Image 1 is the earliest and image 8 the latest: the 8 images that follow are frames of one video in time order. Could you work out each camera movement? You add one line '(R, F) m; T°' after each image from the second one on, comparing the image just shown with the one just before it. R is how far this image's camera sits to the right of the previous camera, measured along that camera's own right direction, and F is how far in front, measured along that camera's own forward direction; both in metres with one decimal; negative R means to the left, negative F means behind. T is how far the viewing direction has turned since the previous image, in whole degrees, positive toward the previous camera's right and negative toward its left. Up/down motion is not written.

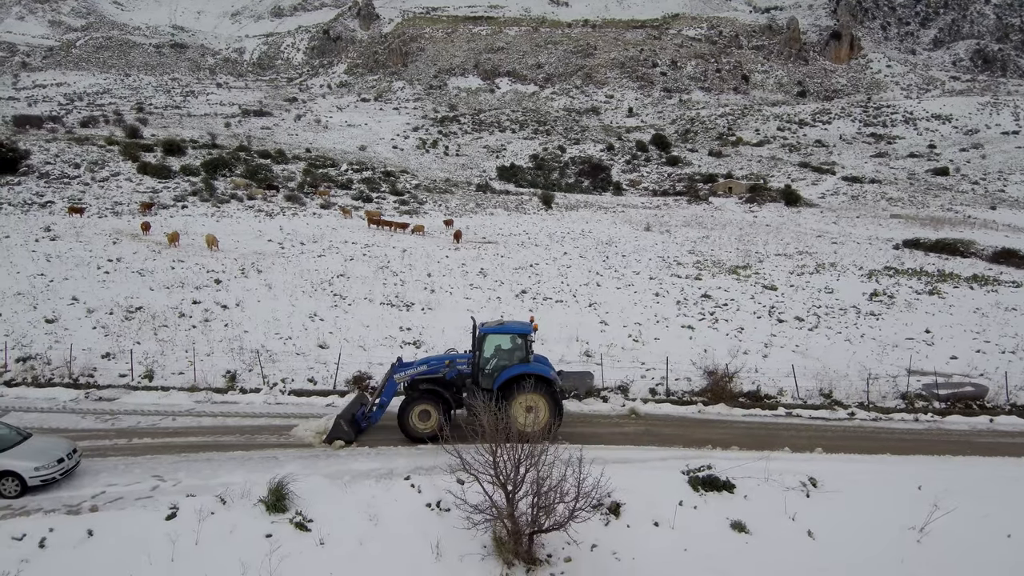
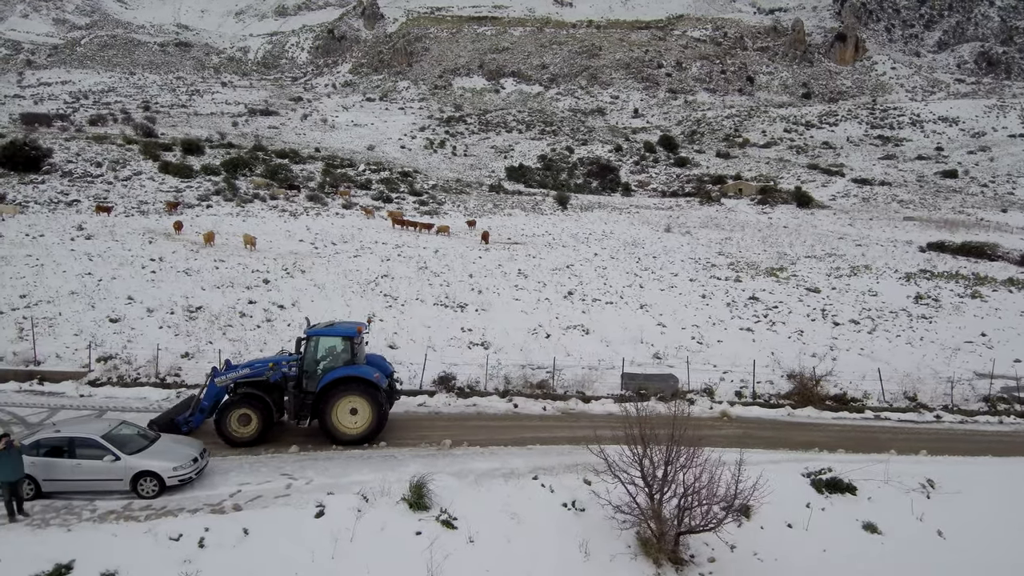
(-1.4, -0.1) m; 0°
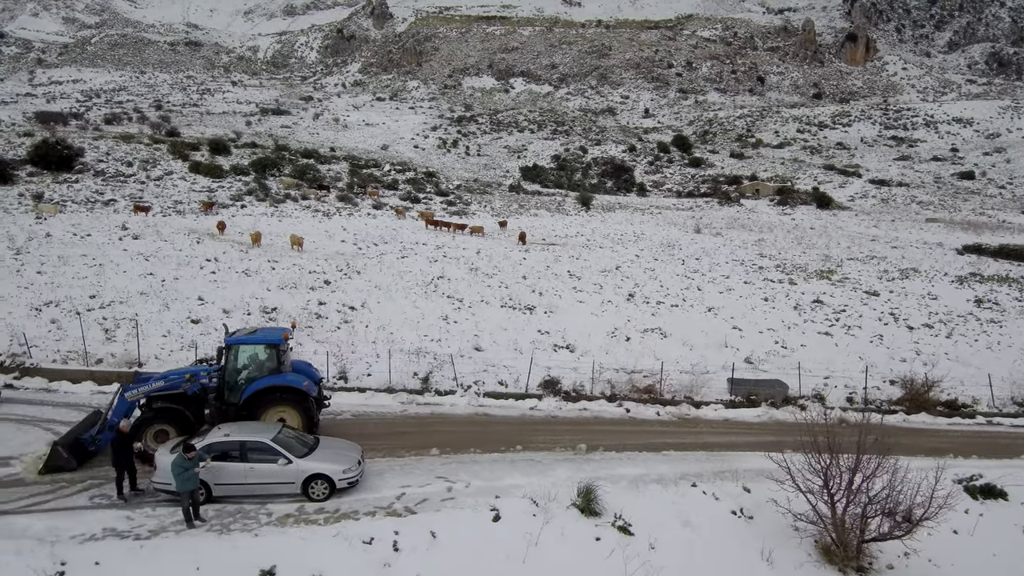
(-1.7, 0.0) m; 0°
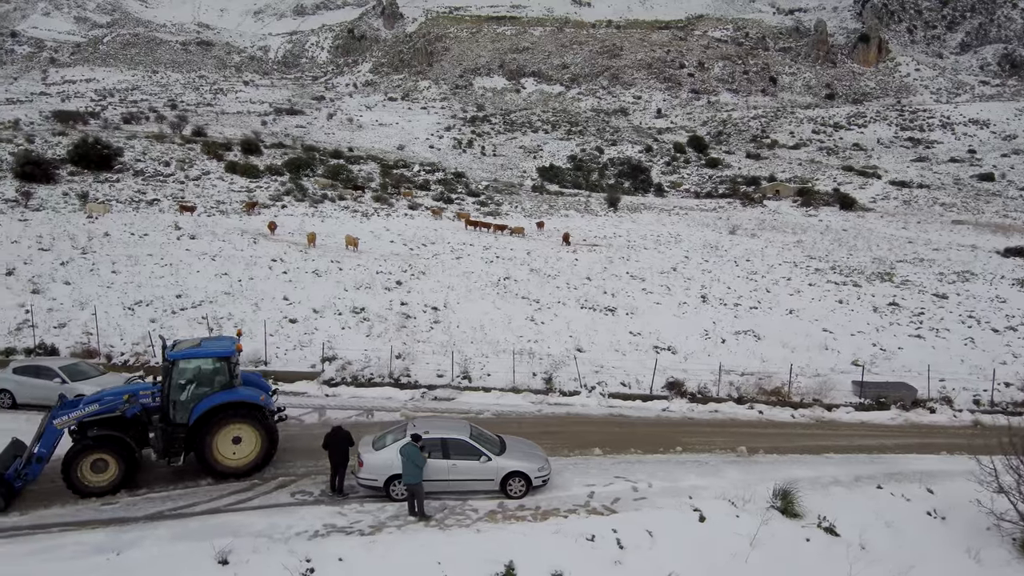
(-2.0, -0.1) m; 0°
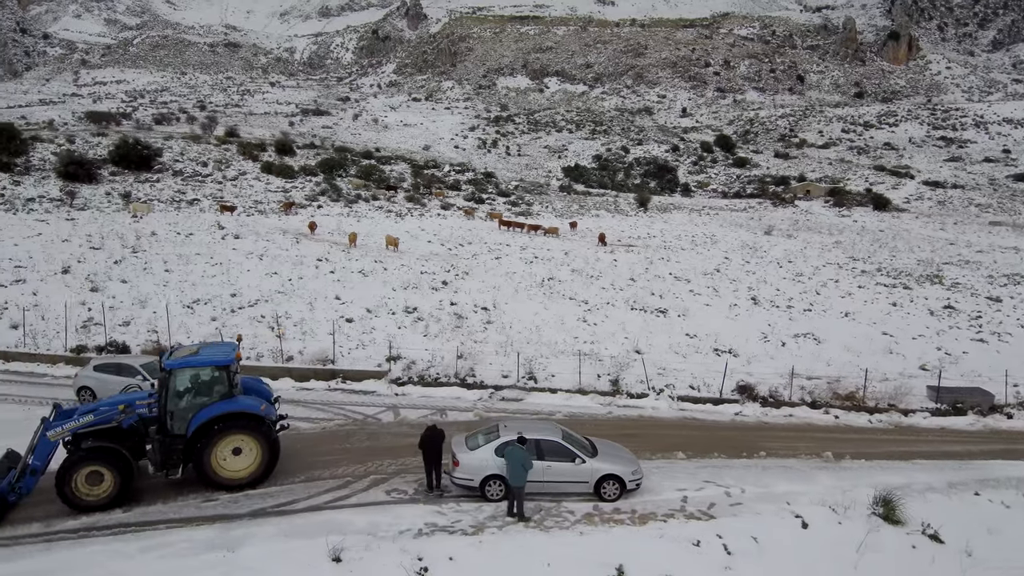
(-0.8, 0.0) m; -2°
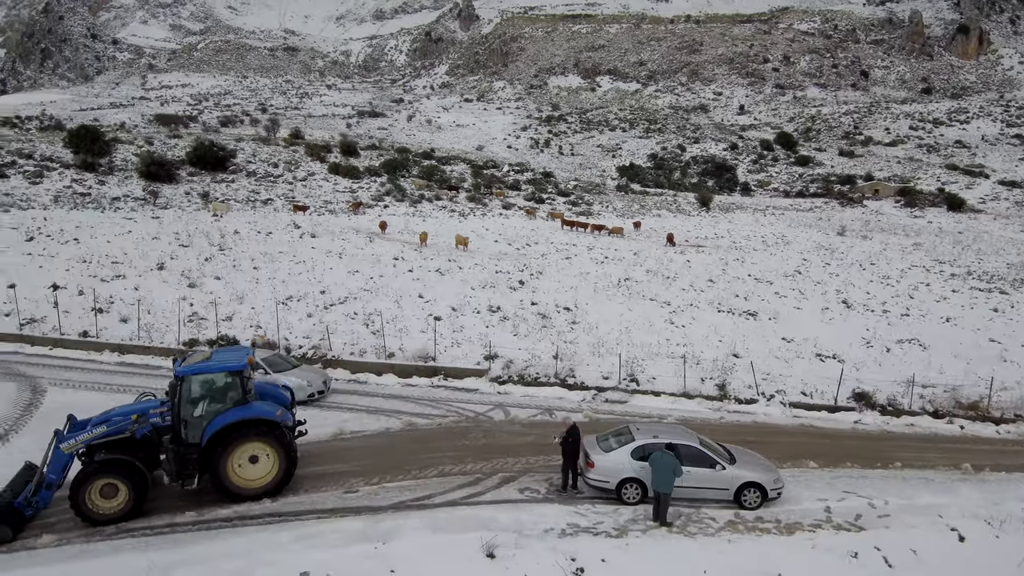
(-1.0, 0.0) m; -4°
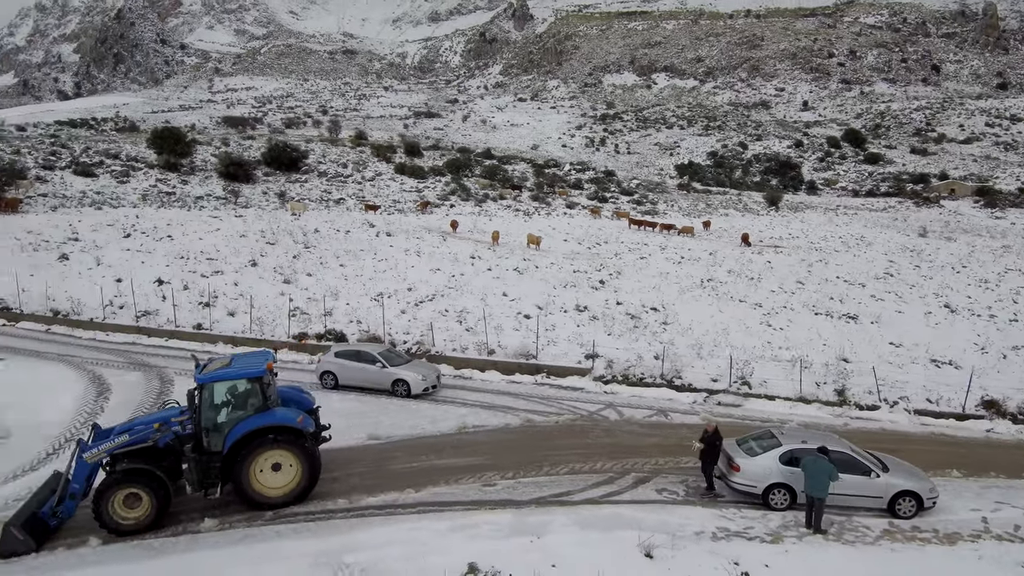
(-1.0, -0.1) m; -4°
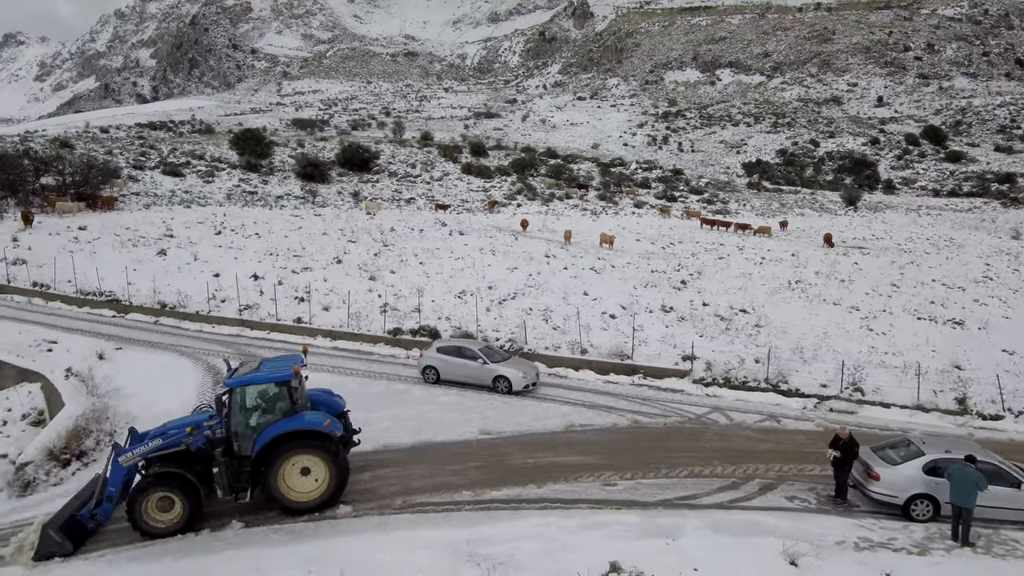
(-0.8, -0.1) m; -5°
